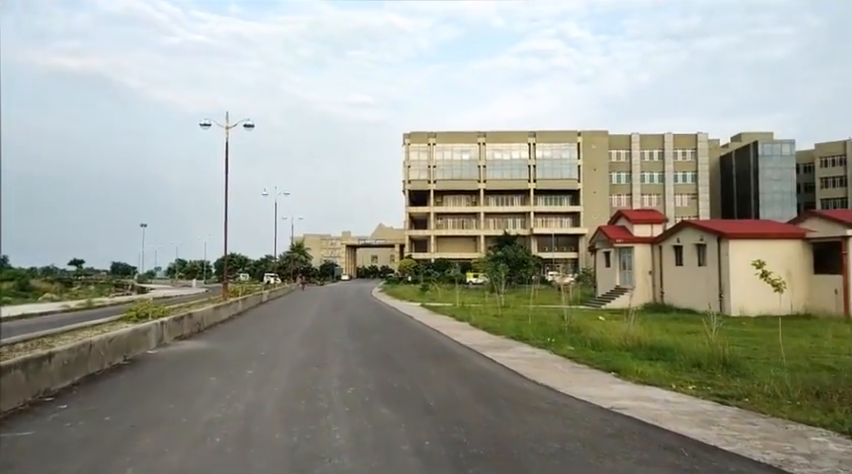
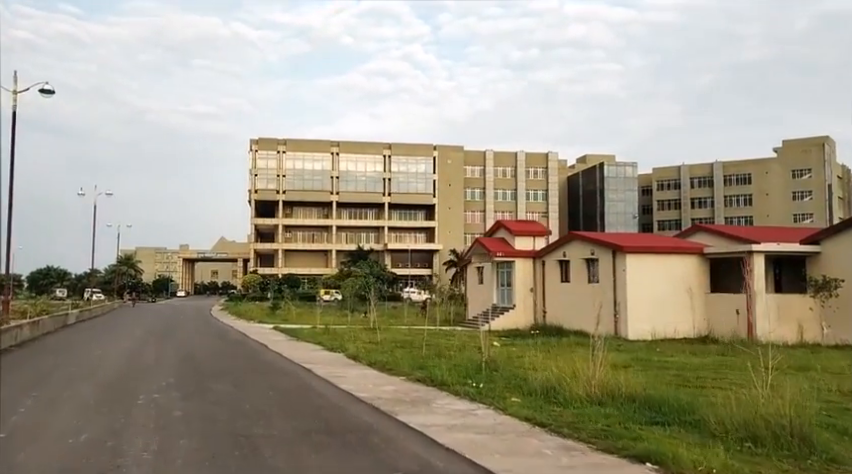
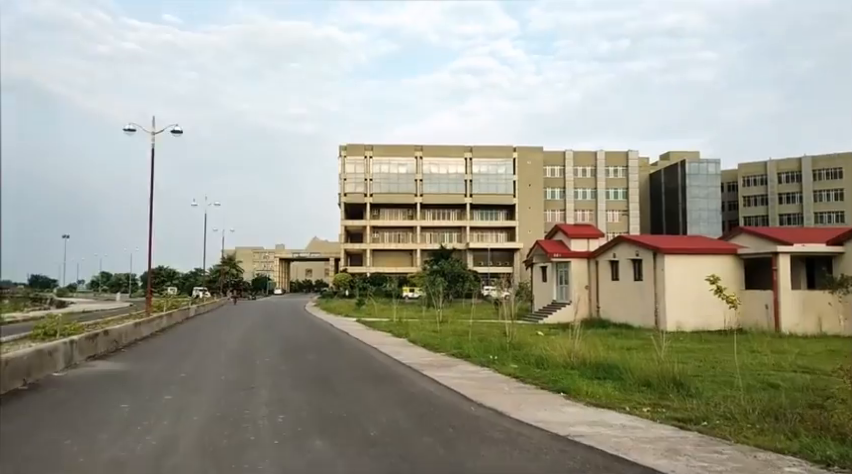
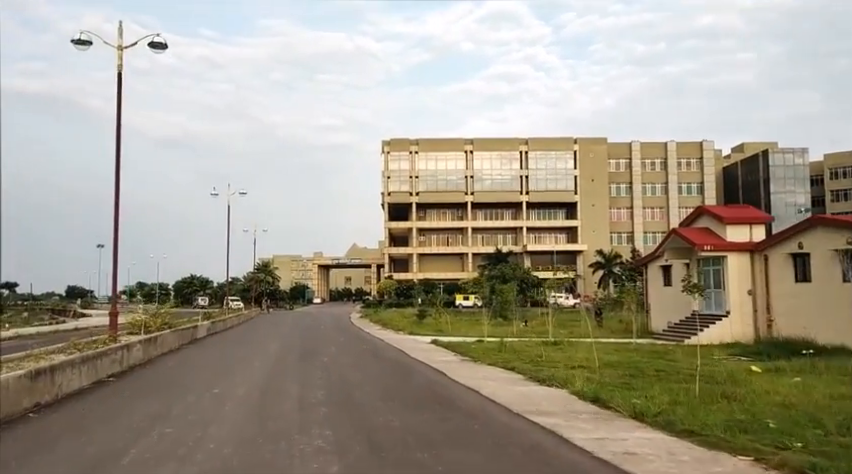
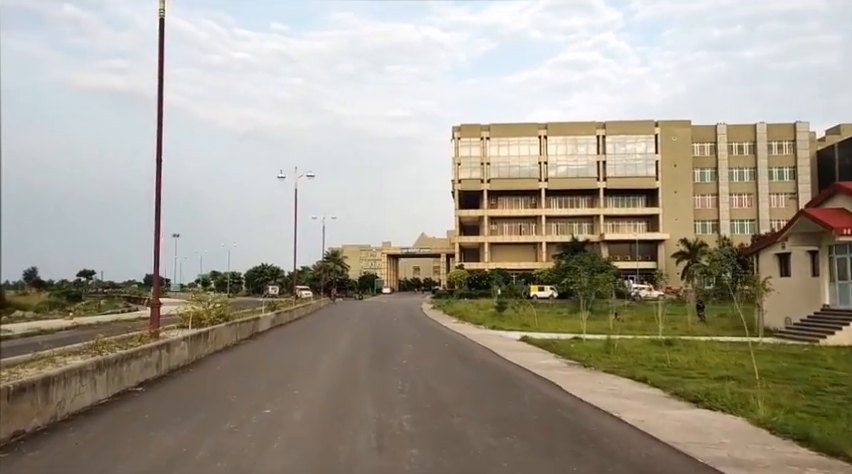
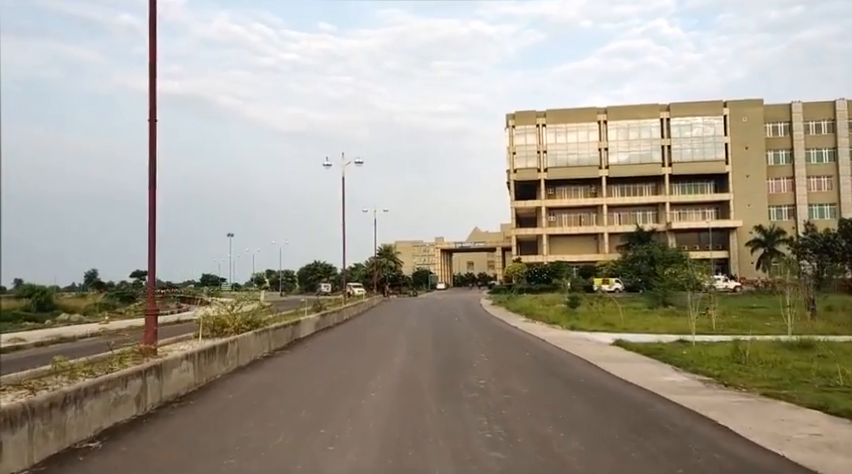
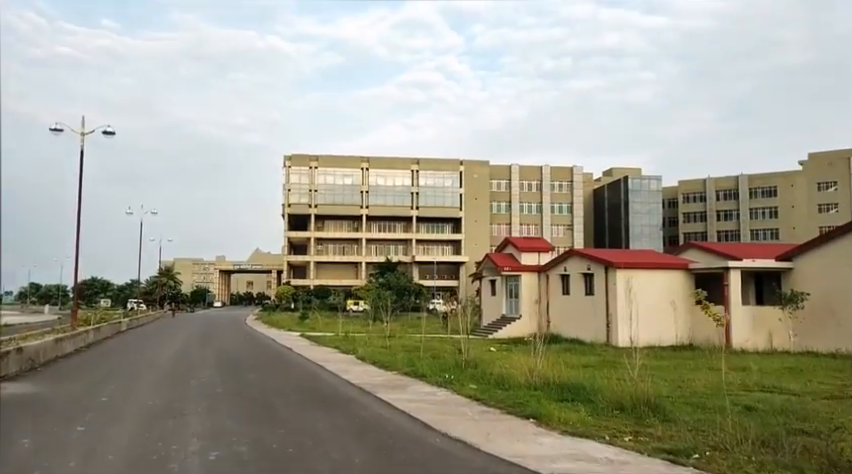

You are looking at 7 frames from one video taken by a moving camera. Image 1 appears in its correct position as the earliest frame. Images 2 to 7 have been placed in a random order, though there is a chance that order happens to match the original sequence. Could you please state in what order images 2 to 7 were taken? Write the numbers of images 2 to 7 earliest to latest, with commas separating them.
3, 7, 2, 4, 5, 6
